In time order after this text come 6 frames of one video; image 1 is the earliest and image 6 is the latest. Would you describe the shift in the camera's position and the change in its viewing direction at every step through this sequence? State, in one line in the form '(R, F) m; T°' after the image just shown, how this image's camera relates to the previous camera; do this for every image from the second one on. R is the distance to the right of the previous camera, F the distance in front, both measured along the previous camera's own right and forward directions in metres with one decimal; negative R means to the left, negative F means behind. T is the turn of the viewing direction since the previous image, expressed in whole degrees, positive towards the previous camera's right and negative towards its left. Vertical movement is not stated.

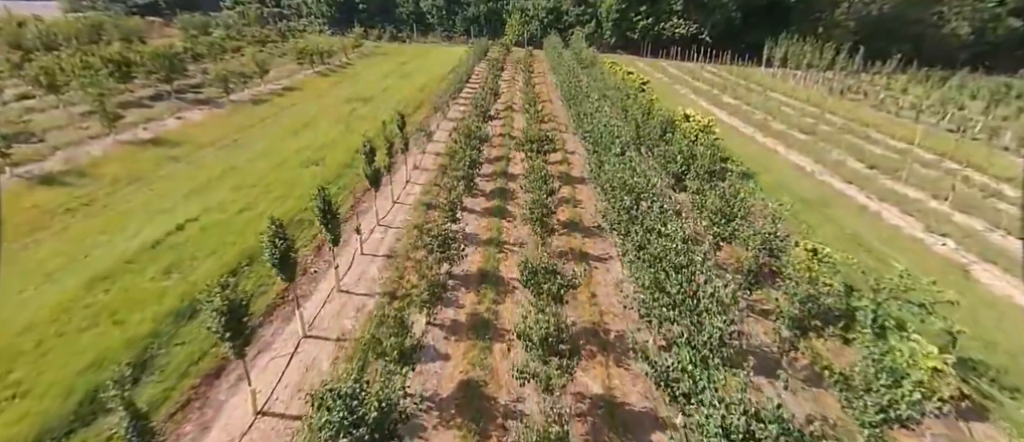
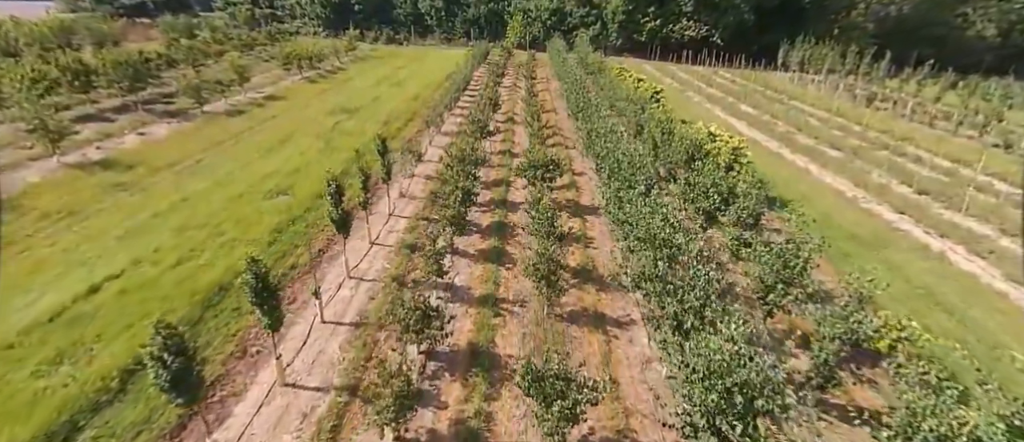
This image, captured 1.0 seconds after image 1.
(+0.1, +3.0) m; 0°
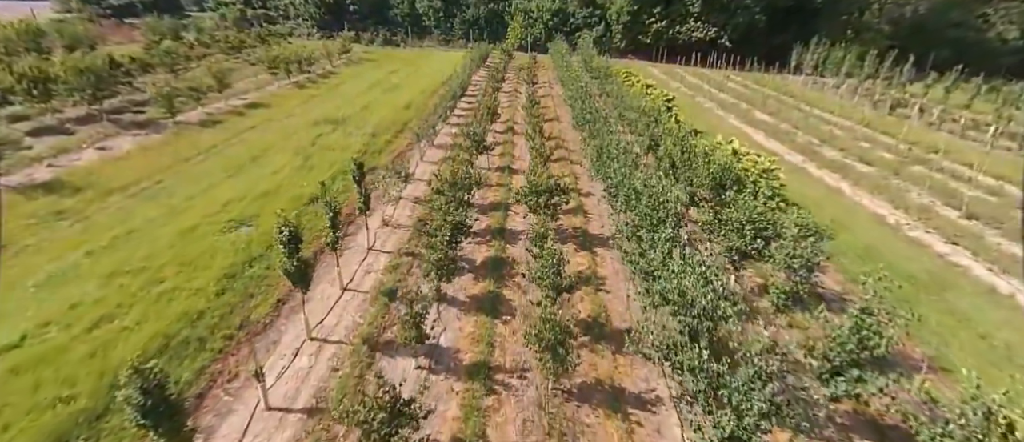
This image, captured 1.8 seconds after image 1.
(+0.1, +2.5) m; 0°
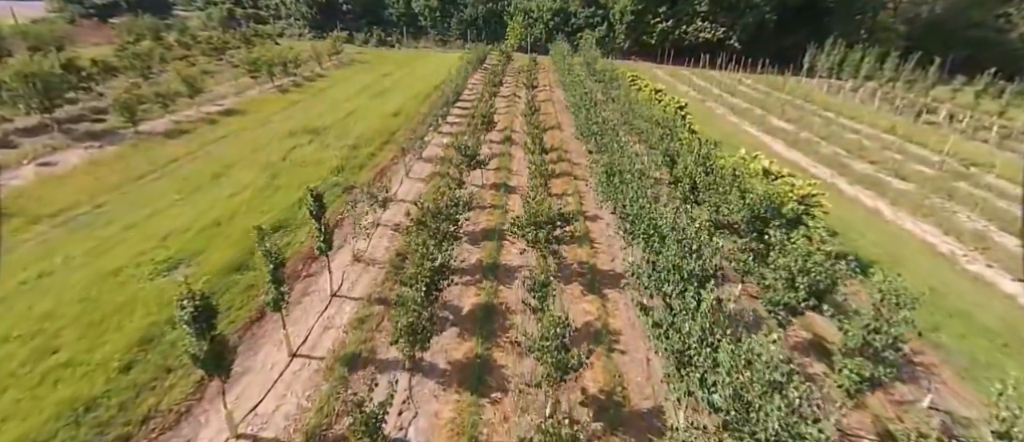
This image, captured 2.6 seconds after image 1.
(+0.2, +2.7) m; 0°
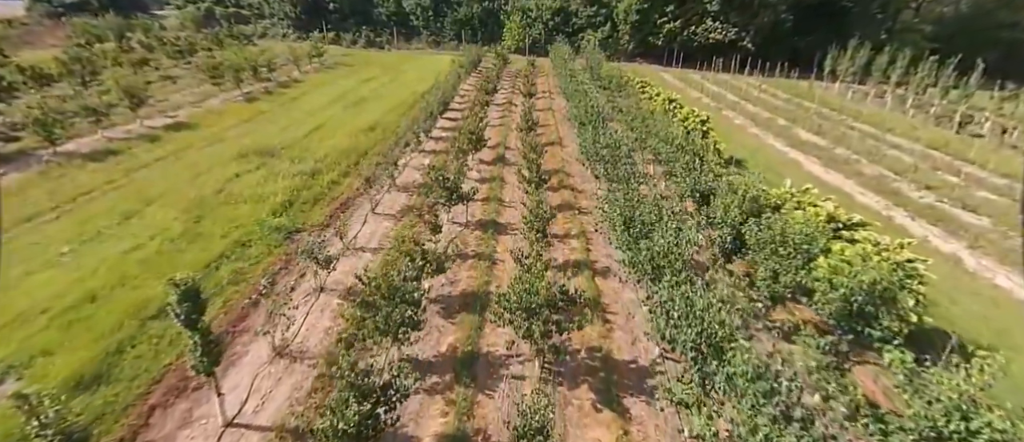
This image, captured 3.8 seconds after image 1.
(+0.4, +4.1) m; 0°
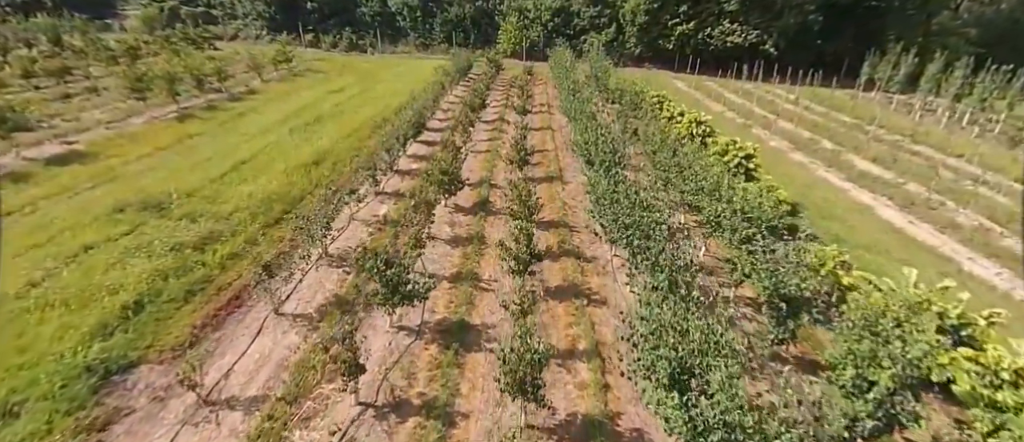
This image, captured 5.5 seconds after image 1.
(+0.6, +6.0) m; 0°
